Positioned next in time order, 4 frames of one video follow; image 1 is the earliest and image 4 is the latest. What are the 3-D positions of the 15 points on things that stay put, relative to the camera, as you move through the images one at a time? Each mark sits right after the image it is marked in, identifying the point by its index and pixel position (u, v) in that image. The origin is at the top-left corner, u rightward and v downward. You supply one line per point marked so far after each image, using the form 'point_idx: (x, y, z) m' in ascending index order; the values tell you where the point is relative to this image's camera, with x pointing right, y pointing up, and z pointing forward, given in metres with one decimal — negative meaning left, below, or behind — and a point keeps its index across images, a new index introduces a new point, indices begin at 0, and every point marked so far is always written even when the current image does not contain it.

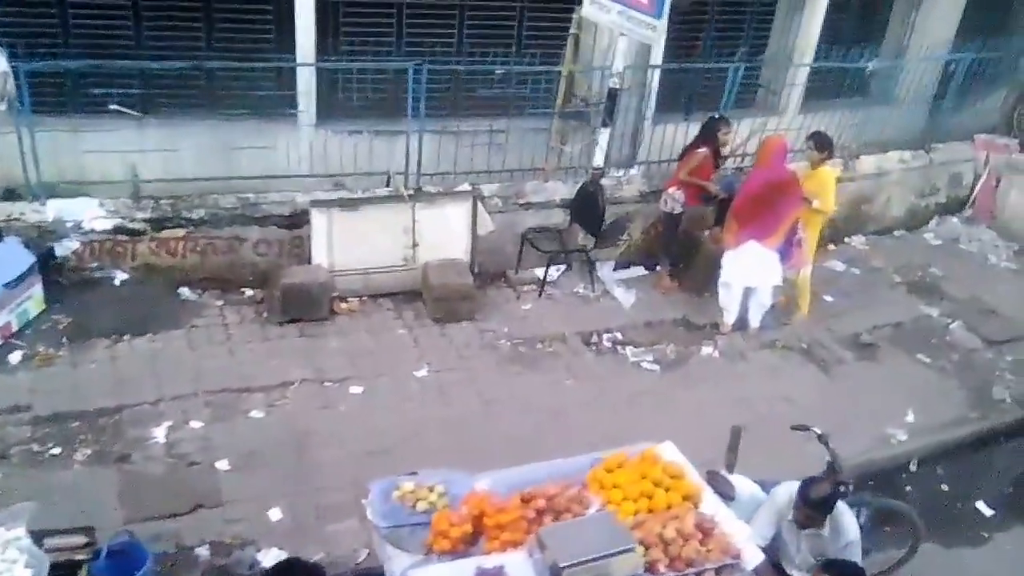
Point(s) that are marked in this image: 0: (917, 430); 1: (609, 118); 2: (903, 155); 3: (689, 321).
0: (+2.3, -0.8, +6.1) m
1: (+0.6, +1.0, +6.4) m
2: (+2.9, +1.0, +7.9) m
3: (+1.1, -0.2, +6.7) m
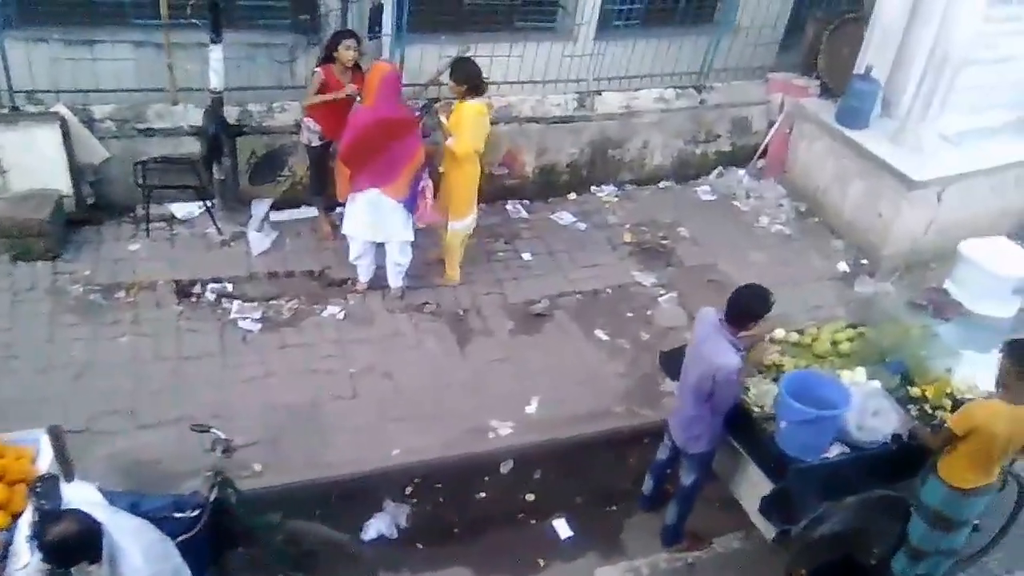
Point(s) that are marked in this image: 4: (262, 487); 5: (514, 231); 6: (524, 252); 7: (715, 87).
0: (+0.1, -0.7, +5.1) m
1: (-1.5, +1.3, +5.5) m
2: (+1.0, +1.3, +6.7) m
3: (-1.0, +0.1, +5.9) m
4: (-1.1, -0.9, +4.6) m
5: (0.0, +0.4, +6.4) m
6: (+0.1, +0.2, +6.2) m
7: (+1.3, +1.3, +6.9) m
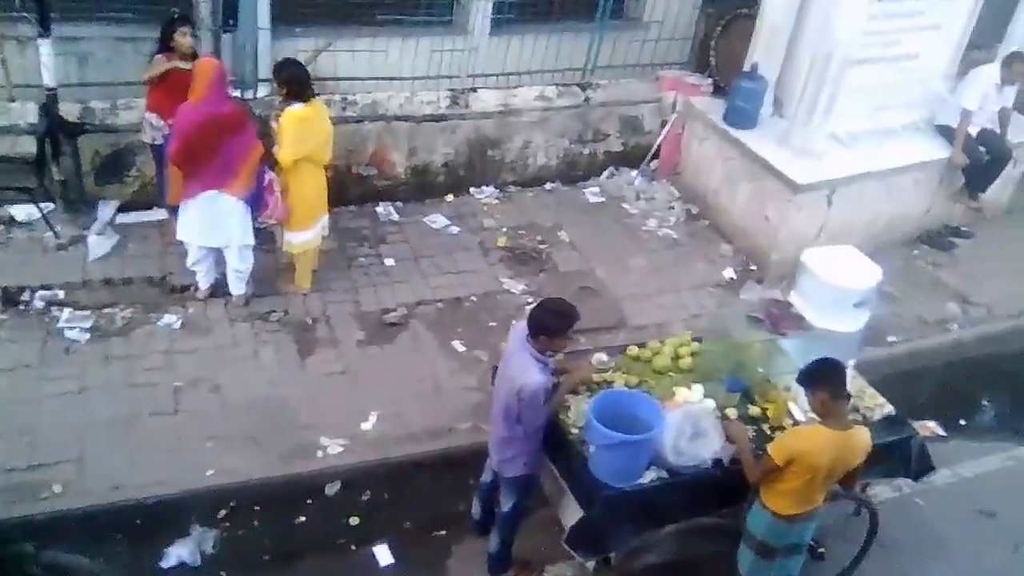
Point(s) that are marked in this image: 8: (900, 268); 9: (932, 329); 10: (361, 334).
0: (-0.7, -0.7, +4.8) m
1: (-2.3, +1.3, +5.2) m
2: (+0.2, +1.2, +6.4) m
3: (-1.8, 0.0, +5.5) m
4: (-1.9, -0.9, +4.3) m
5: (-0.8, +0.3, +6.1) m
6: (-0.7, +0.2, +5.9) m
7: (+0.6, +1.3, +6.6) m
8: (+2.4, +0.1, +6.6) m
9: (+2.5, -0.2, +6.1) m
10: (-0.8, -0.2, +5.4) m
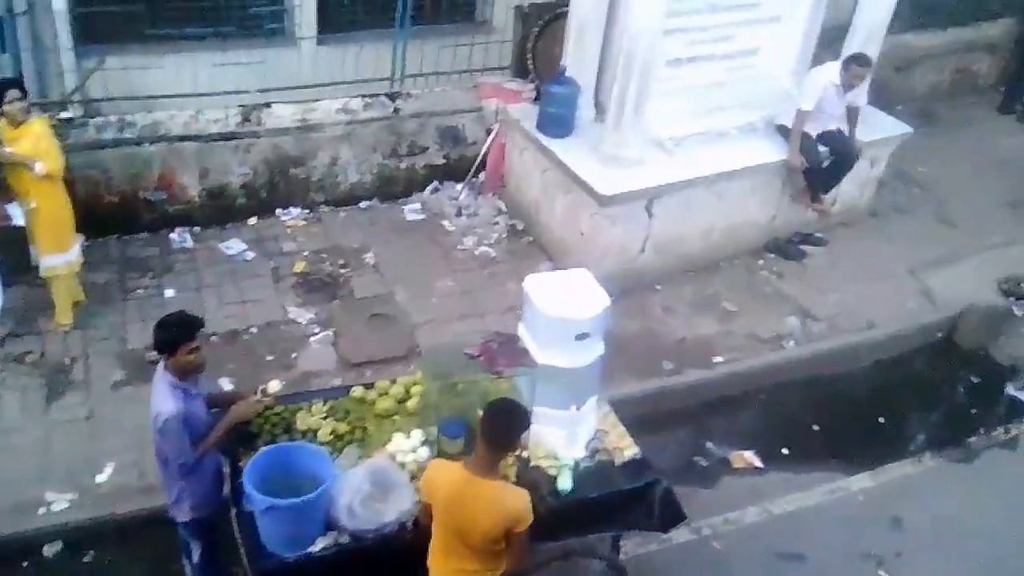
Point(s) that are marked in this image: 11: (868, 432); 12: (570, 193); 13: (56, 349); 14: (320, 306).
0: (-1.8, -0.9, +4.4) m
1: (-3.5, +1.1, +4.8) m
2: (-0.9, +1.1, +6.0) m
3: (-2.9, -0.2, +5.2) m
4: (-3.0, -1.1, +3.9) m
5: (-1.9, +0.1, +5.7) m
6: (-1.8, 0.0, +5.5) m
7: (-0.6, +1.1, +6.2) m
8: (+1.3, 0.0, +6.1) m
9: (+1.4, -0.3, +5.7) m
10: (-1.9, -0.4, +5.1) m
11: (+1.9, -0.7, +5.5) m
12: (+0.3, +0.5, +5.7) m
13: (-2.2, -0.3, +5.2) m
14: (-1.0, -0.1, +5.5) m
